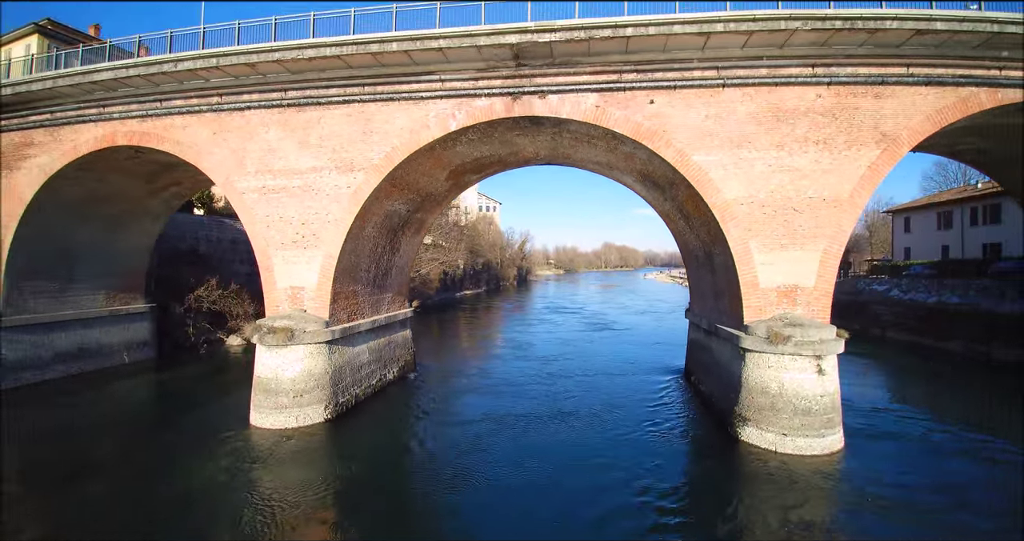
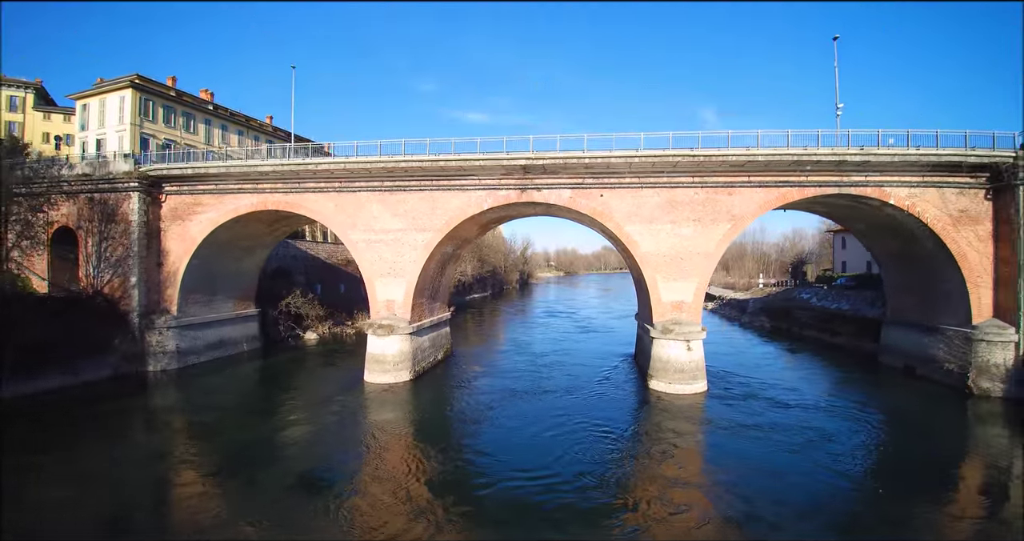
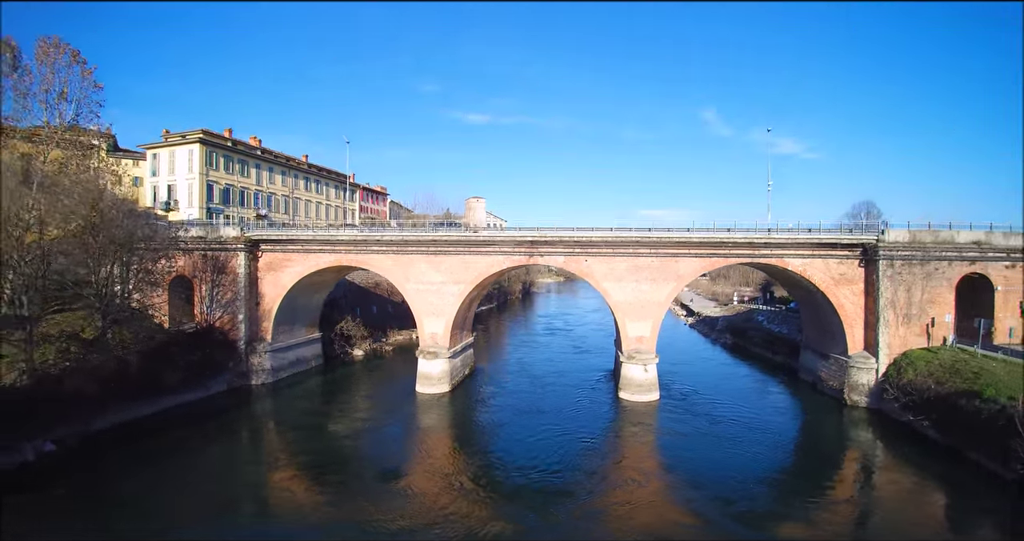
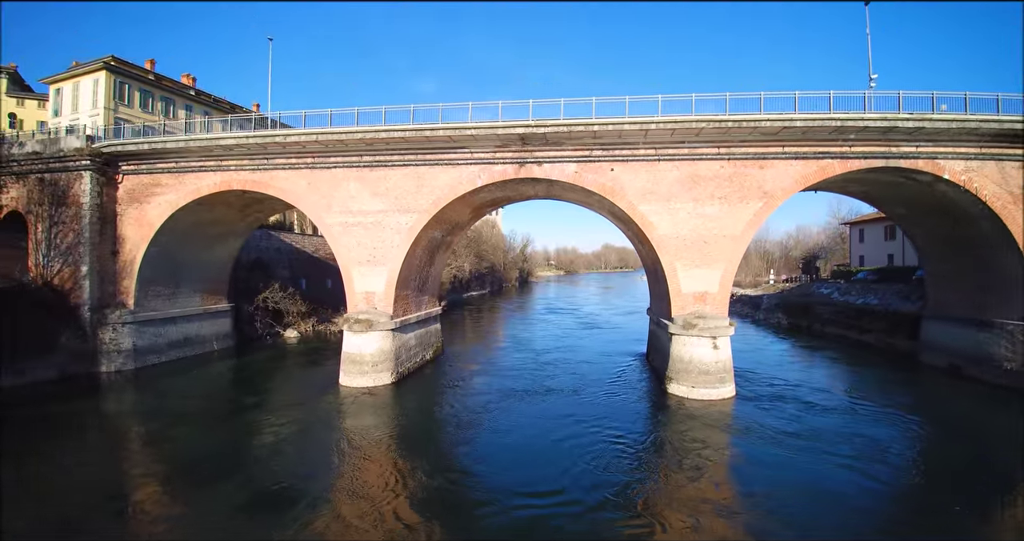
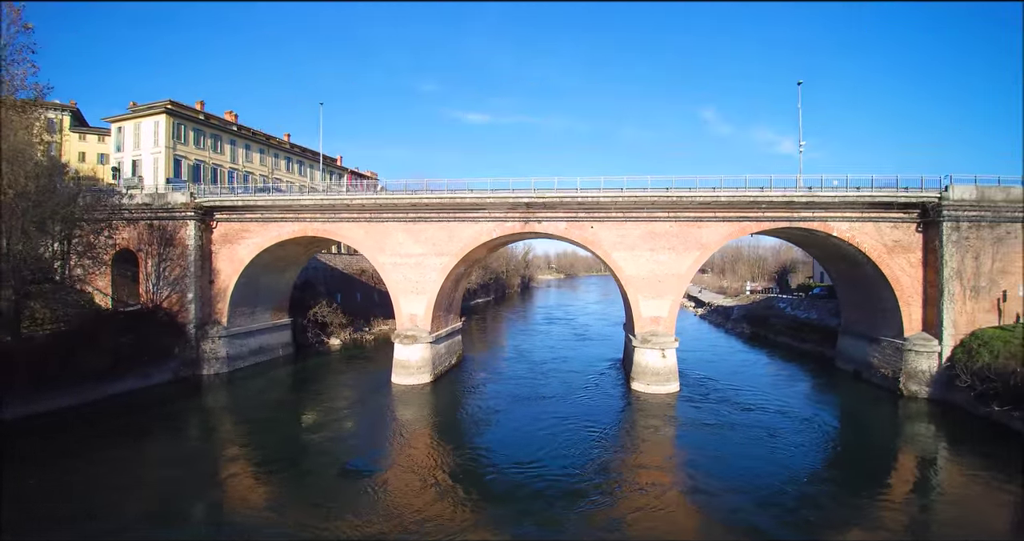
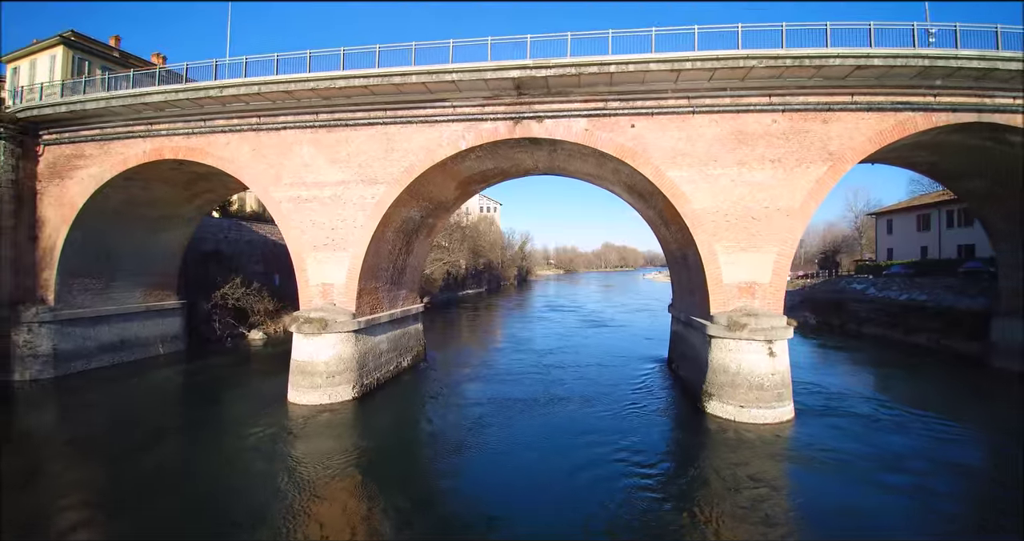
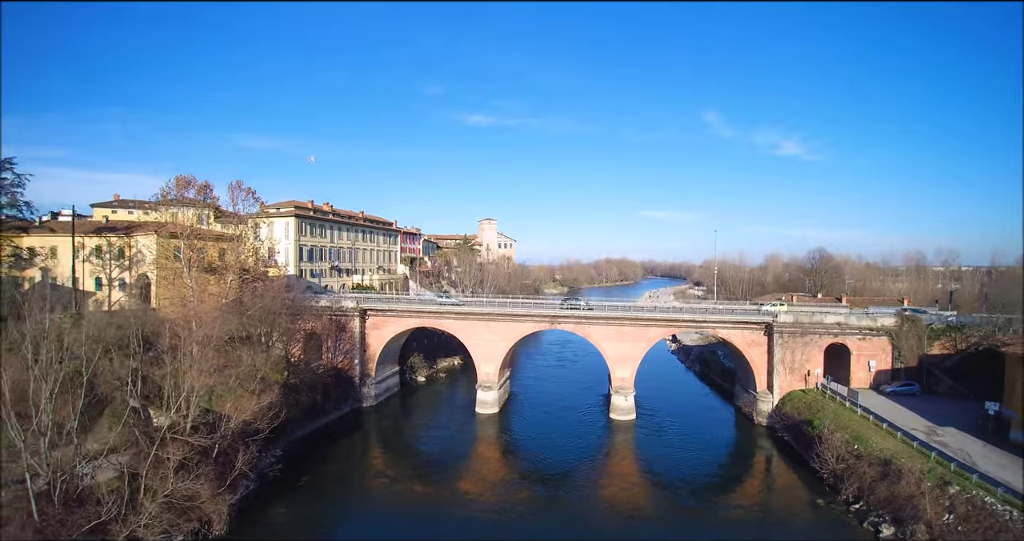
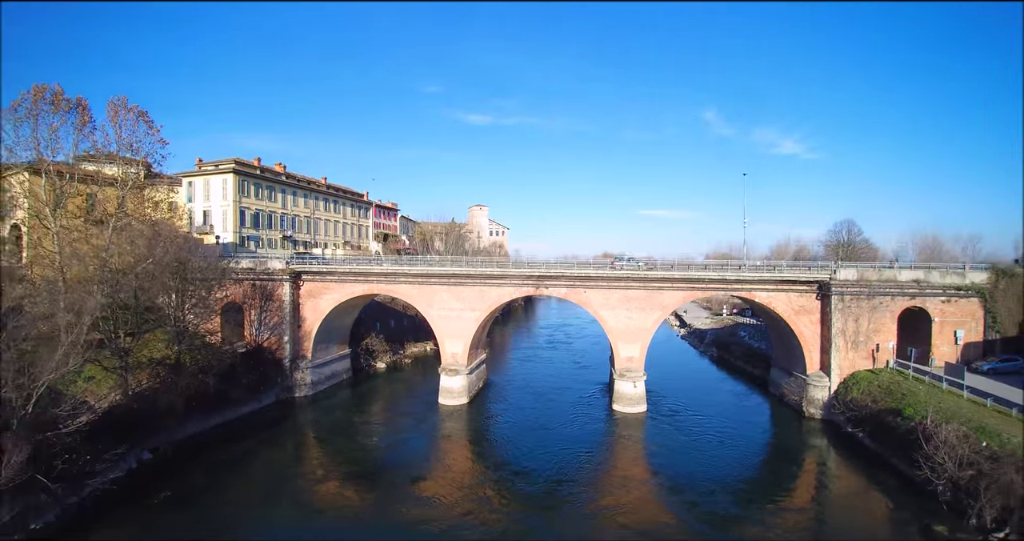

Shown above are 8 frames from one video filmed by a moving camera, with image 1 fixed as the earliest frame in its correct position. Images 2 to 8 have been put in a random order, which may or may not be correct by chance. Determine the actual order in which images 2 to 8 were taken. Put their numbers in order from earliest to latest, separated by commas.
6, 4, 2, 5, 3, 8, 7
